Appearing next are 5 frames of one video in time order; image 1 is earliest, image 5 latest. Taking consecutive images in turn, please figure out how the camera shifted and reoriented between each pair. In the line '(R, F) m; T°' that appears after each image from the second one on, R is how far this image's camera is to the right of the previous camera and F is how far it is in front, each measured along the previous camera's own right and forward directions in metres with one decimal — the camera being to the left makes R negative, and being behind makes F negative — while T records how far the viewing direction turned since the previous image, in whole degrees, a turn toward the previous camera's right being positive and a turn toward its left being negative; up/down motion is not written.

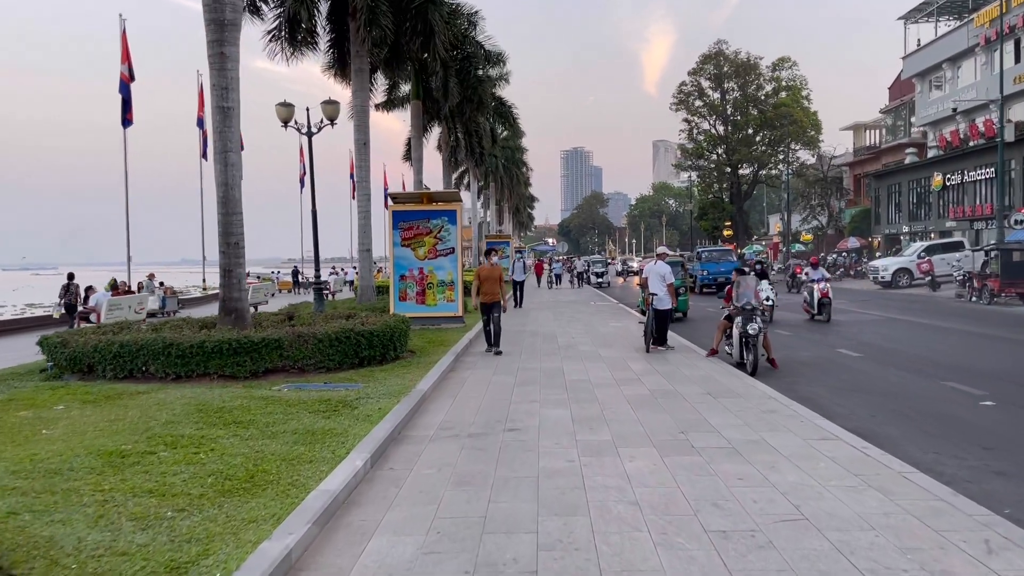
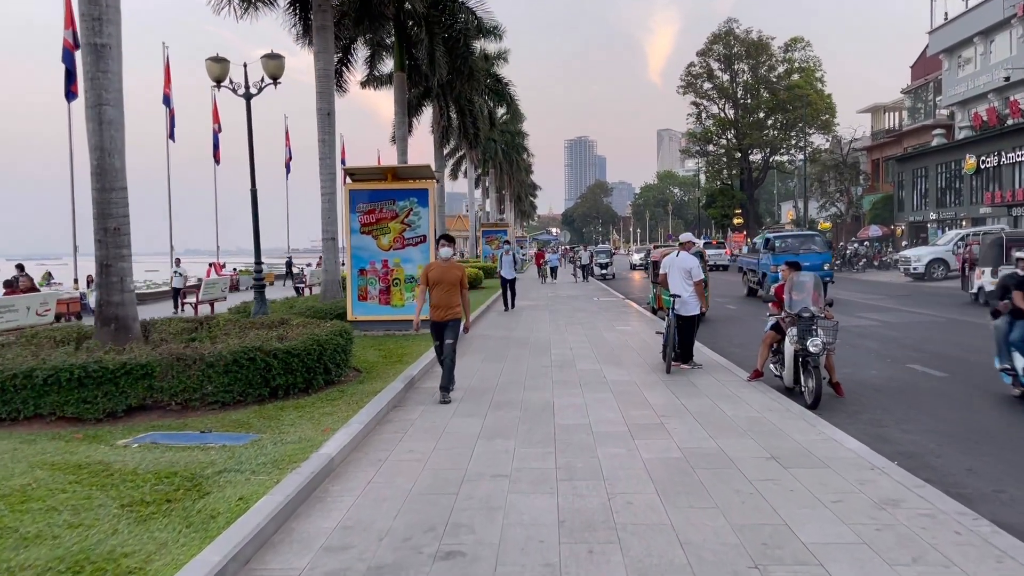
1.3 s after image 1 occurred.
(+0.3, +3.3) m; 0°
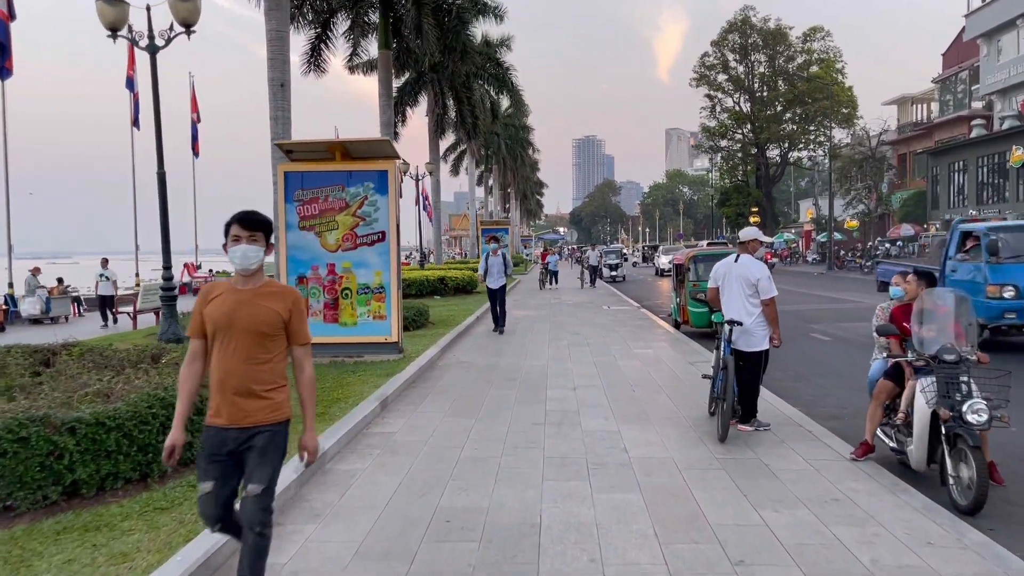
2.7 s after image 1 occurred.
(+0.3, +3.5) m; -1°
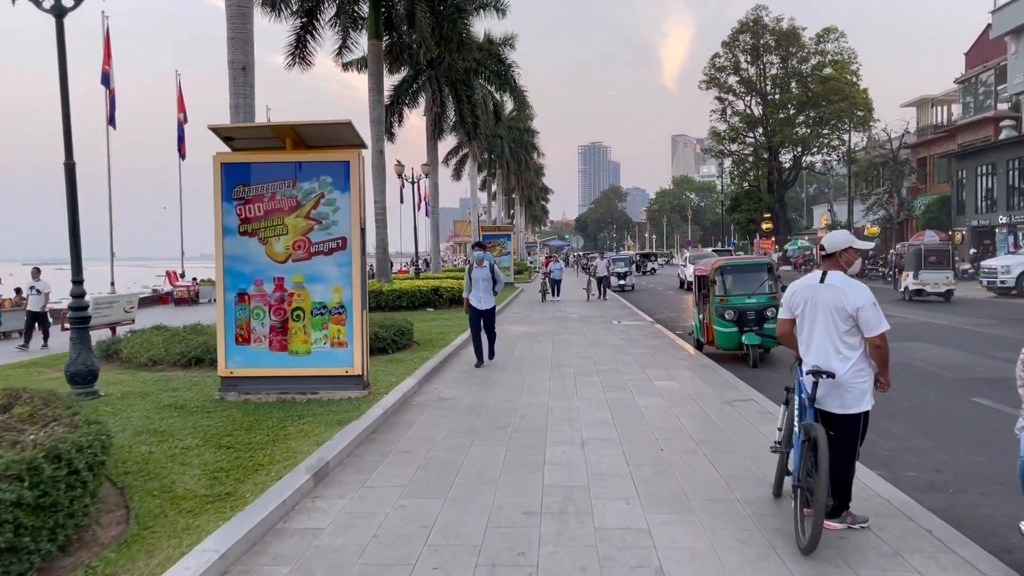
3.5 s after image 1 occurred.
(+0.1, +2.2) m; 0°
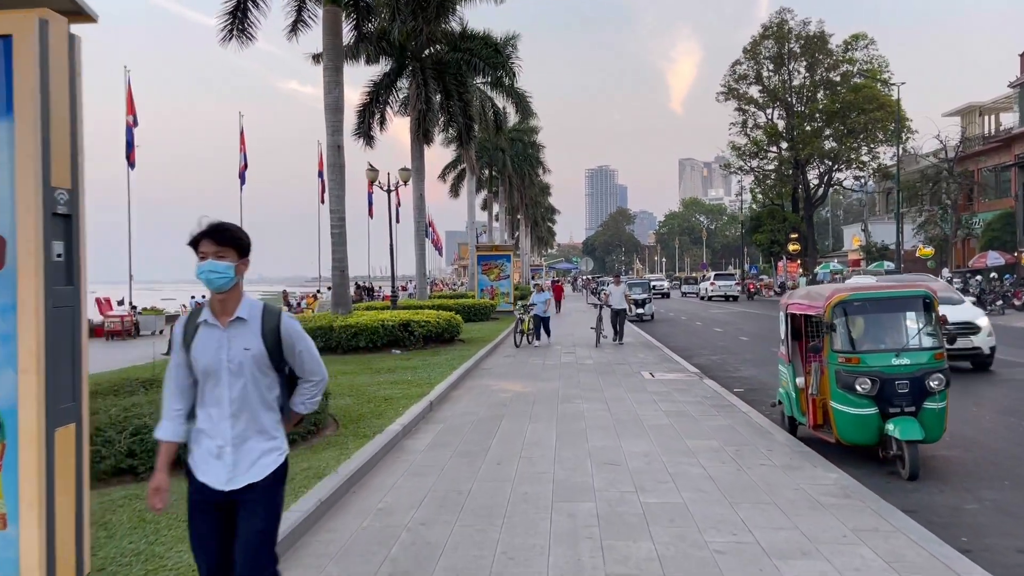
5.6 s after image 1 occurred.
(+0.3, +5.5) m; 0°
